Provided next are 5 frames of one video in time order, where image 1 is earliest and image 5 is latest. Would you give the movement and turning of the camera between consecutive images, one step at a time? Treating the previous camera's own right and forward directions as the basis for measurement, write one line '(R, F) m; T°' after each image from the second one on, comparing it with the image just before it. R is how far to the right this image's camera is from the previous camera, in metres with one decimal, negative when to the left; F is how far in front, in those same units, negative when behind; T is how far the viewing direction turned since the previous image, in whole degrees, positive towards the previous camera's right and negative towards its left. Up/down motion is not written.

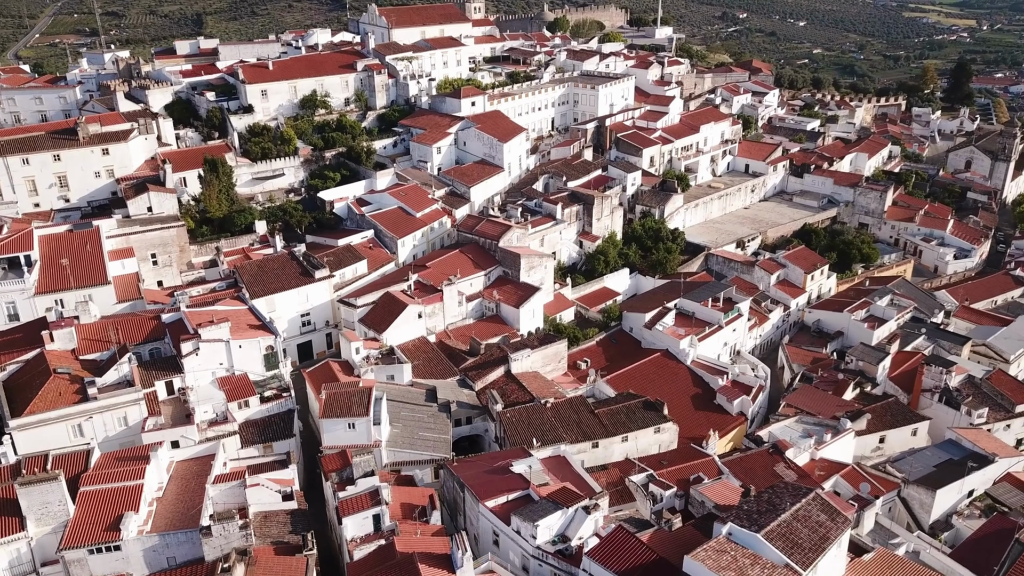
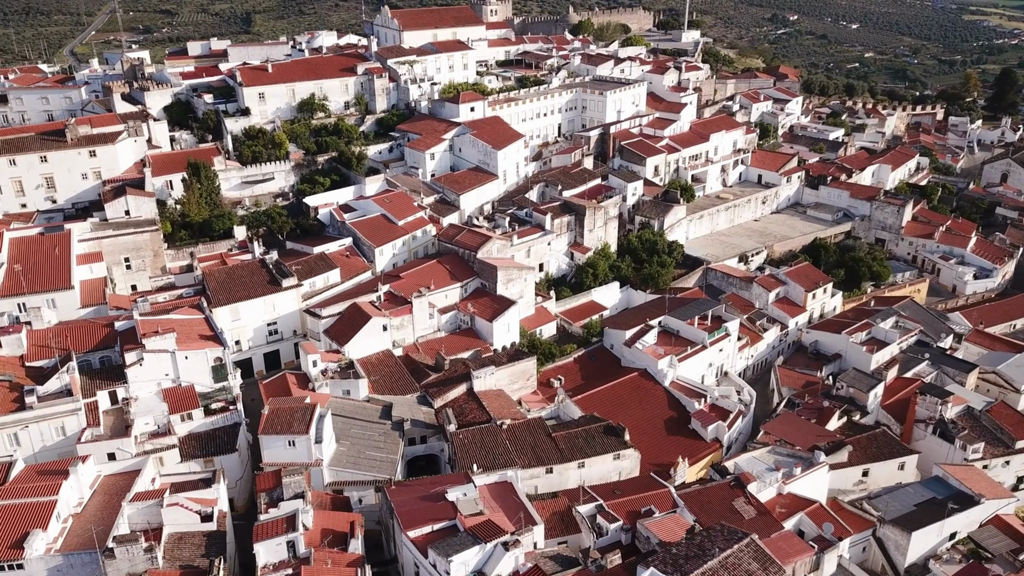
(+2.8, +1.0) m; -3°
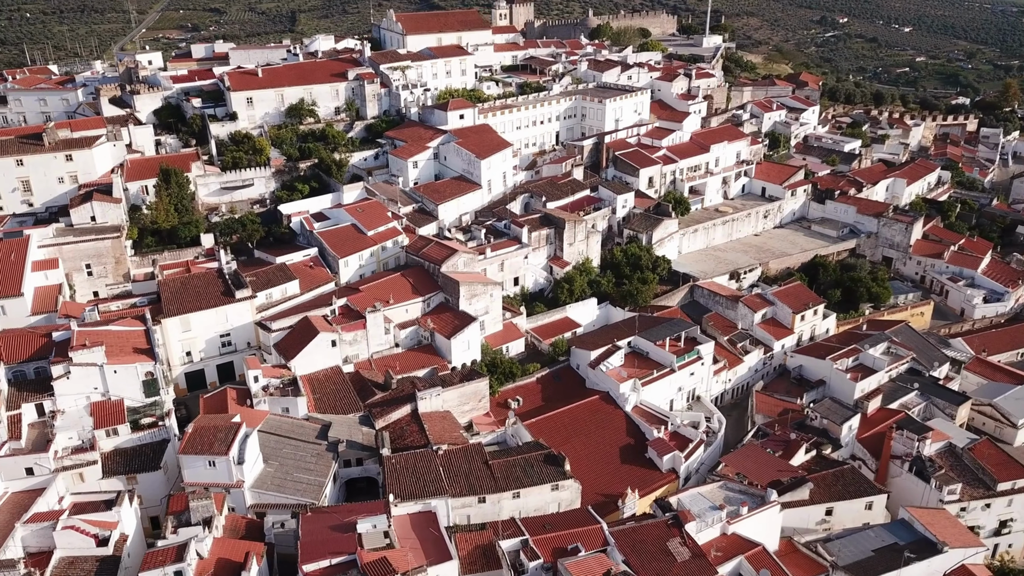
(+3.2, +1.0) m; -3°
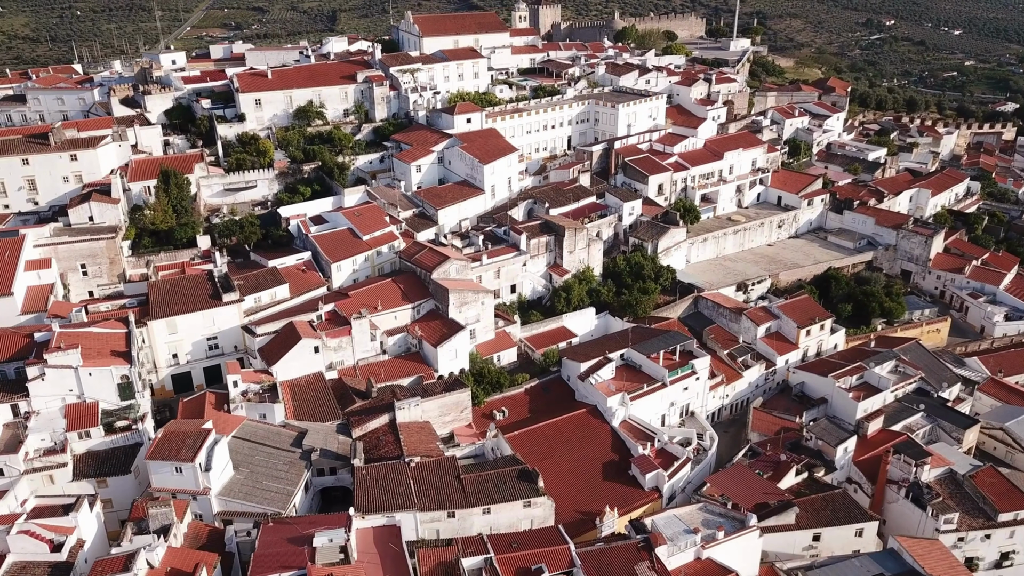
(+1.9, +0.5) m; -3°
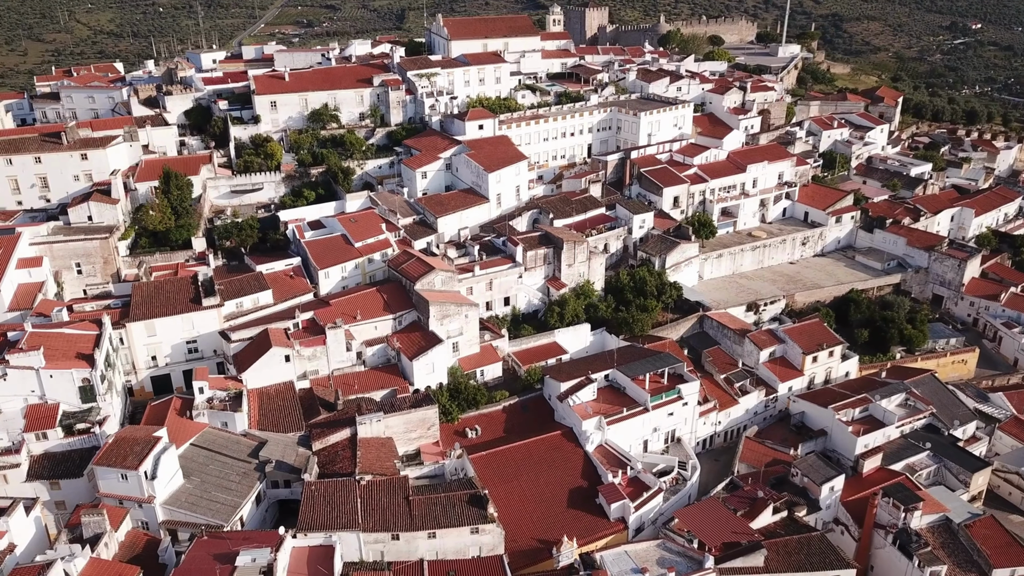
(+3.2, +0.9) m; -5°
